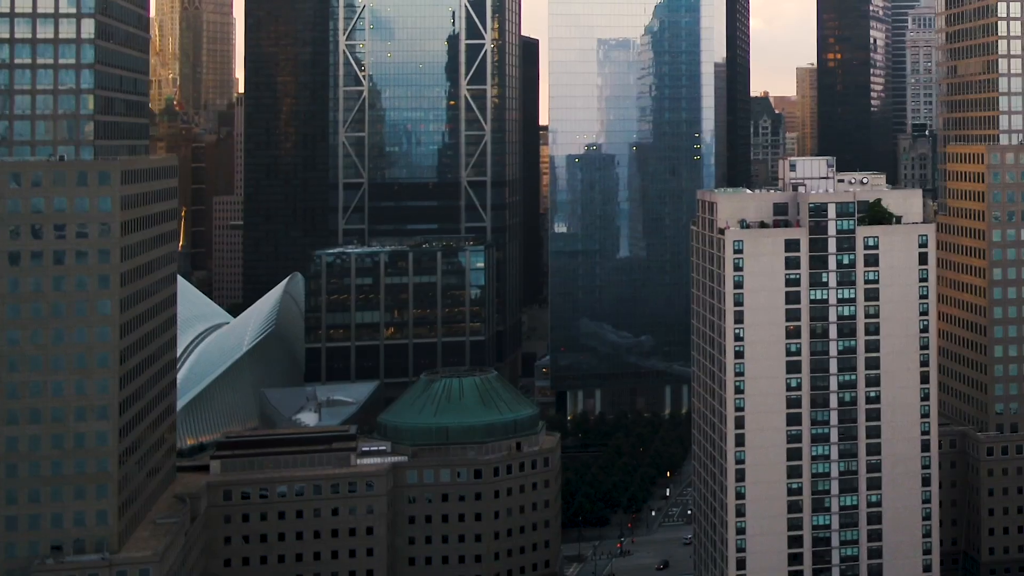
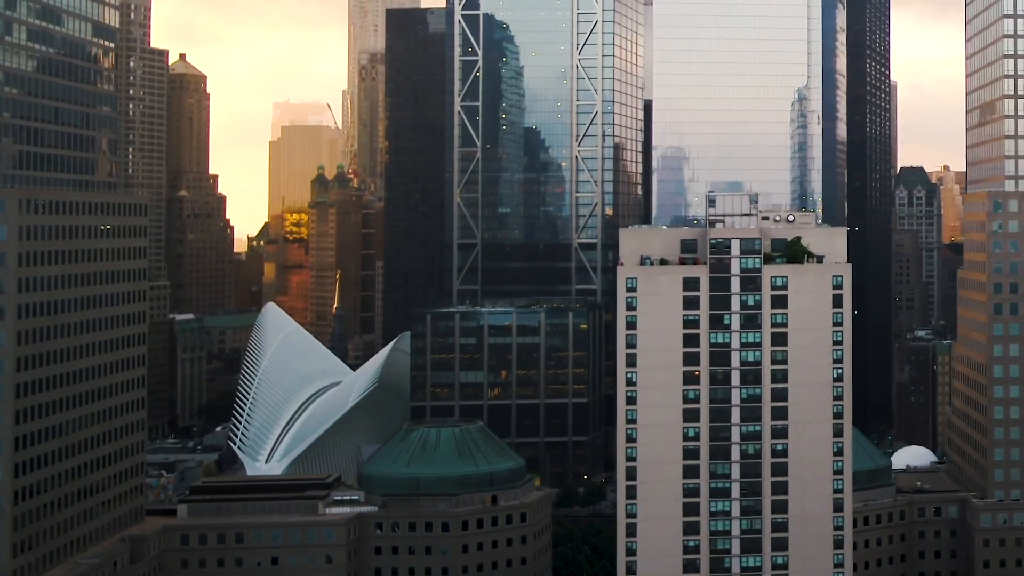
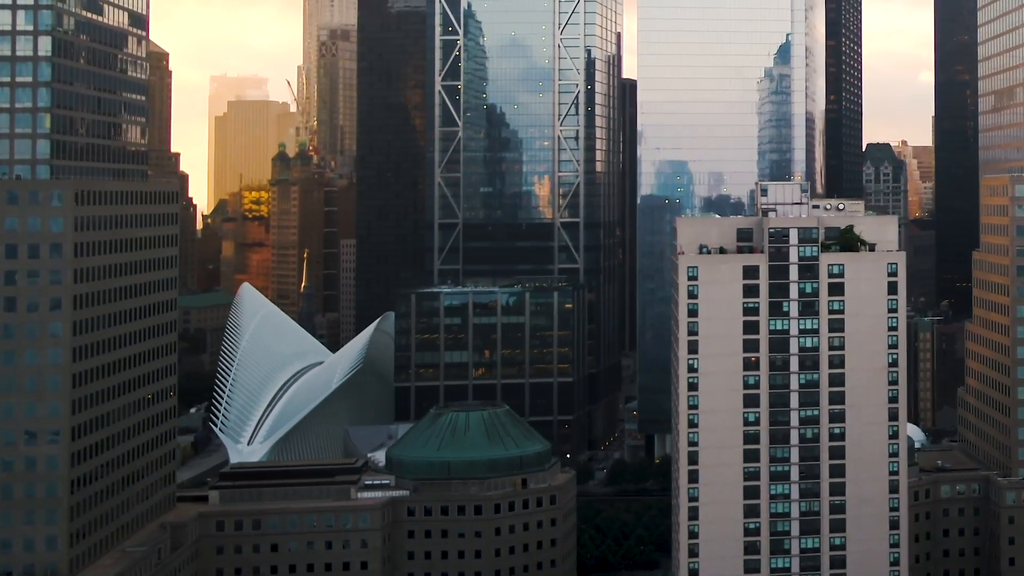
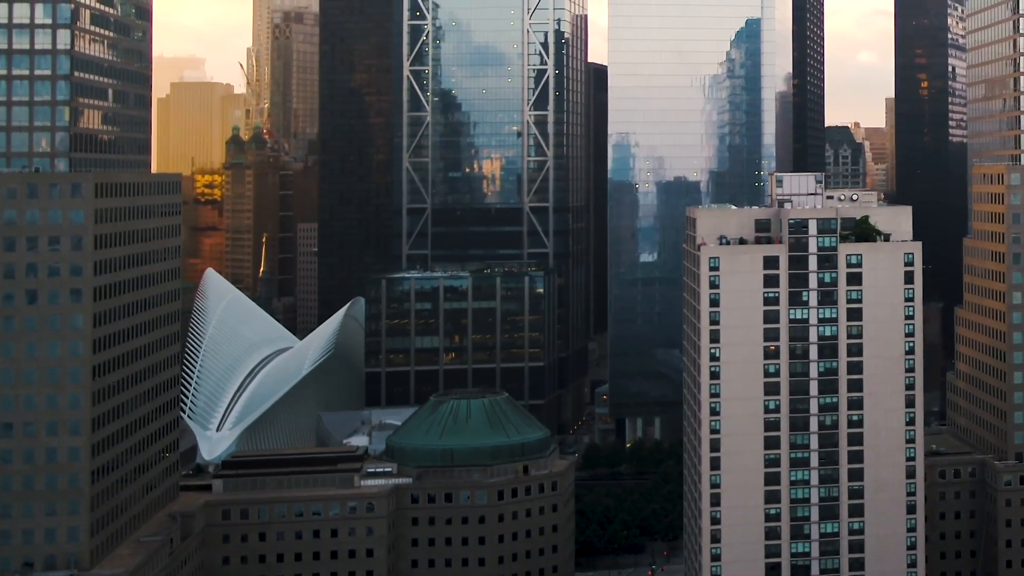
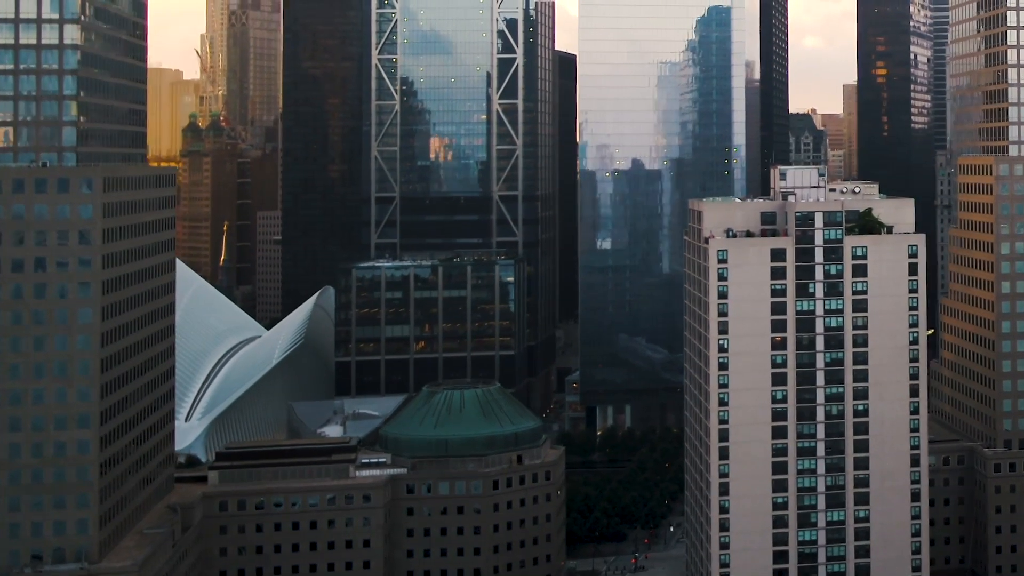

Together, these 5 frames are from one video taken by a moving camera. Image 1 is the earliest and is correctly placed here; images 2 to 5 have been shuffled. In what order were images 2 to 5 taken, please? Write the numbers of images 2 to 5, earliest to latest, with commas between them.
5, 4, 3, 2
